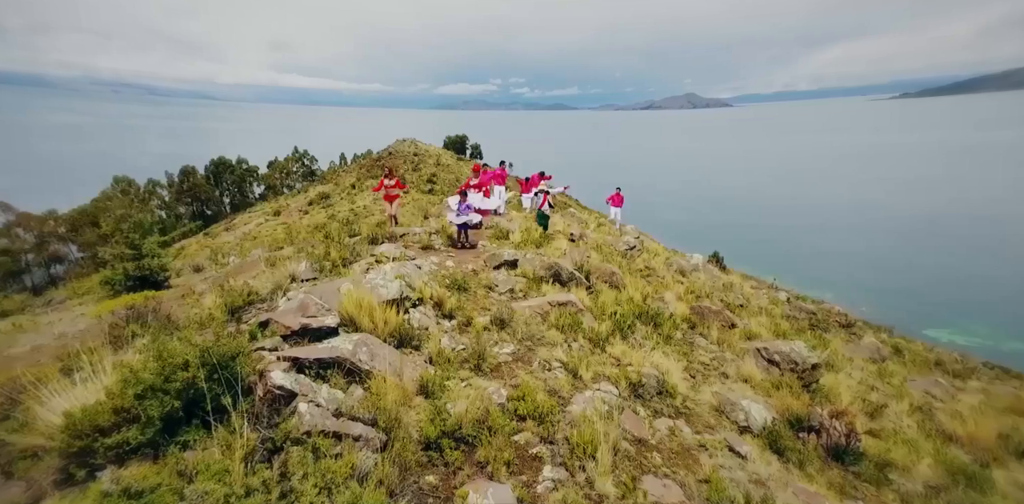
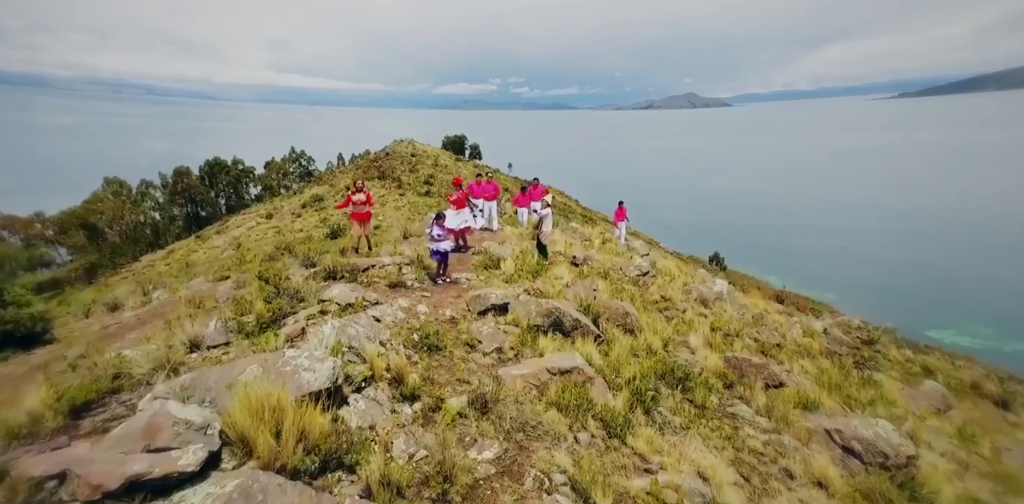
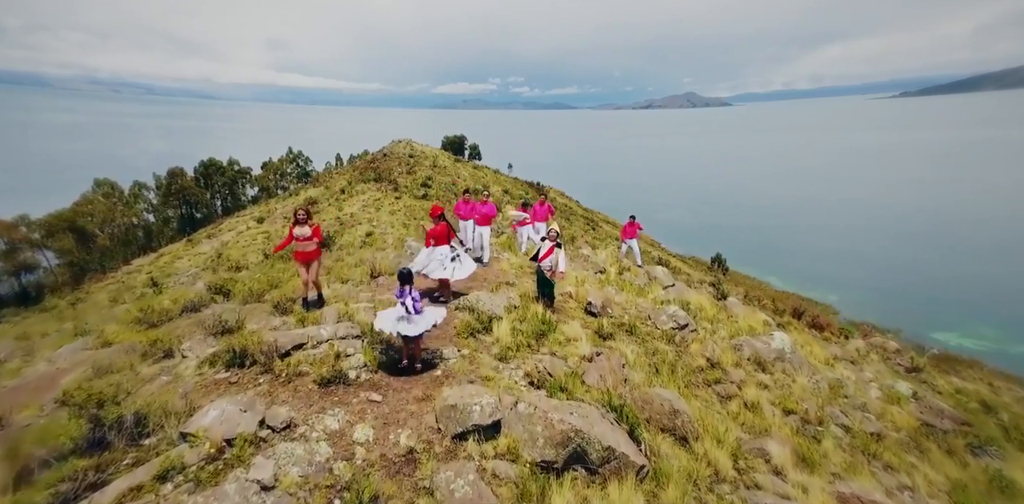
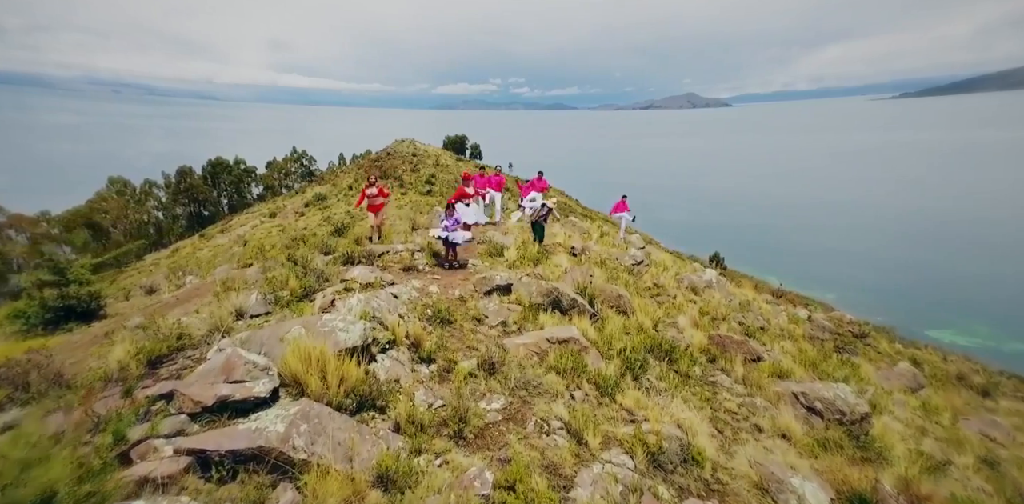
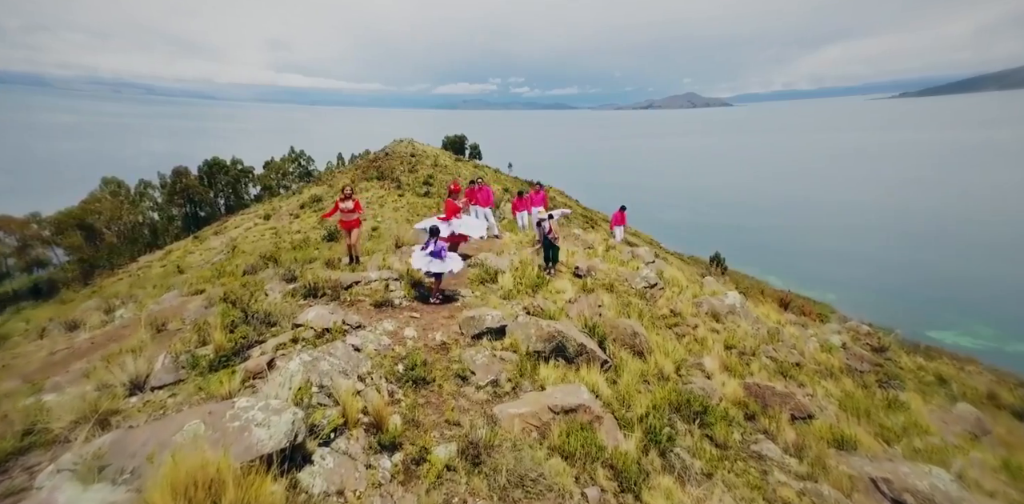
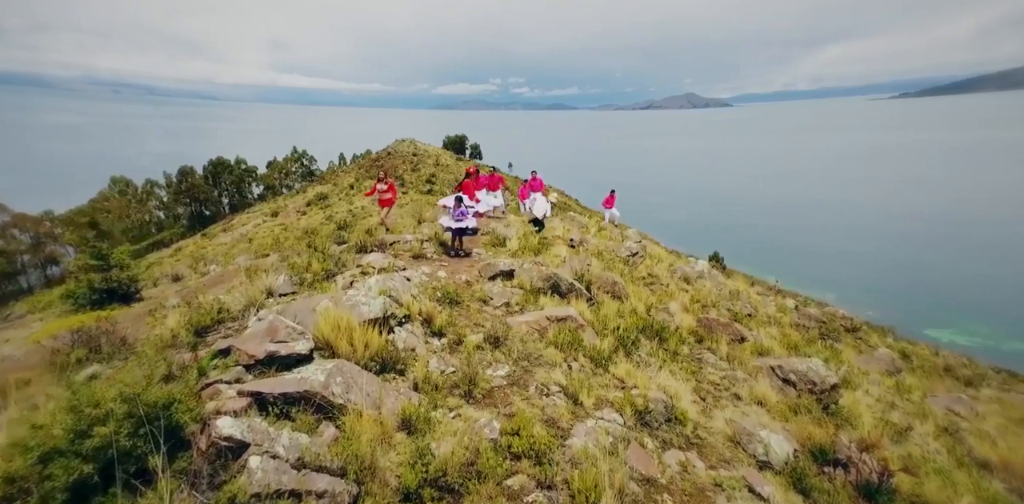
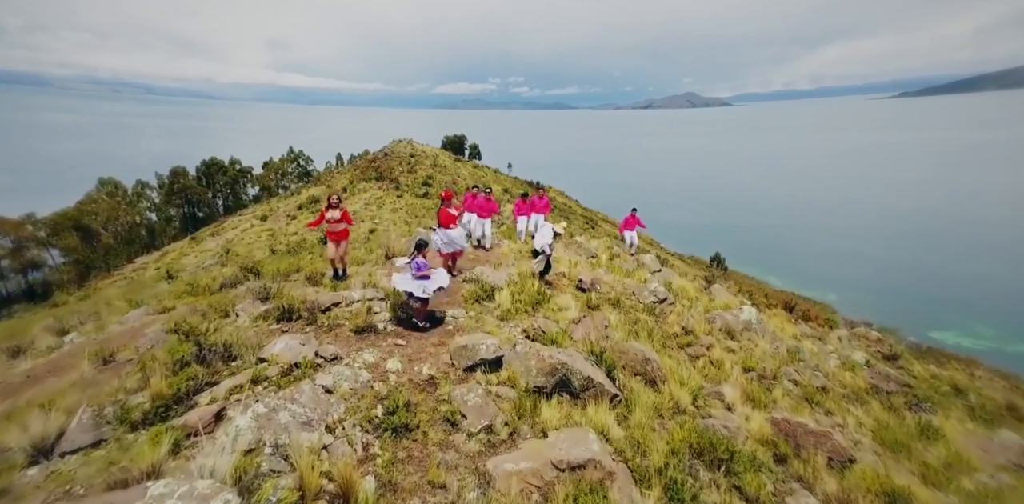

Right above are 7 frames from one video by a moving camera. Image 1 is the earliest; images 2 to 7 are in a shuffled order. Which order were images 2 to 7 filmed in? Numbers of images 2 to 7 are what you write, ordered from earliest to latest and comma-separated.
6, 4, 2, 5, 7, 3
